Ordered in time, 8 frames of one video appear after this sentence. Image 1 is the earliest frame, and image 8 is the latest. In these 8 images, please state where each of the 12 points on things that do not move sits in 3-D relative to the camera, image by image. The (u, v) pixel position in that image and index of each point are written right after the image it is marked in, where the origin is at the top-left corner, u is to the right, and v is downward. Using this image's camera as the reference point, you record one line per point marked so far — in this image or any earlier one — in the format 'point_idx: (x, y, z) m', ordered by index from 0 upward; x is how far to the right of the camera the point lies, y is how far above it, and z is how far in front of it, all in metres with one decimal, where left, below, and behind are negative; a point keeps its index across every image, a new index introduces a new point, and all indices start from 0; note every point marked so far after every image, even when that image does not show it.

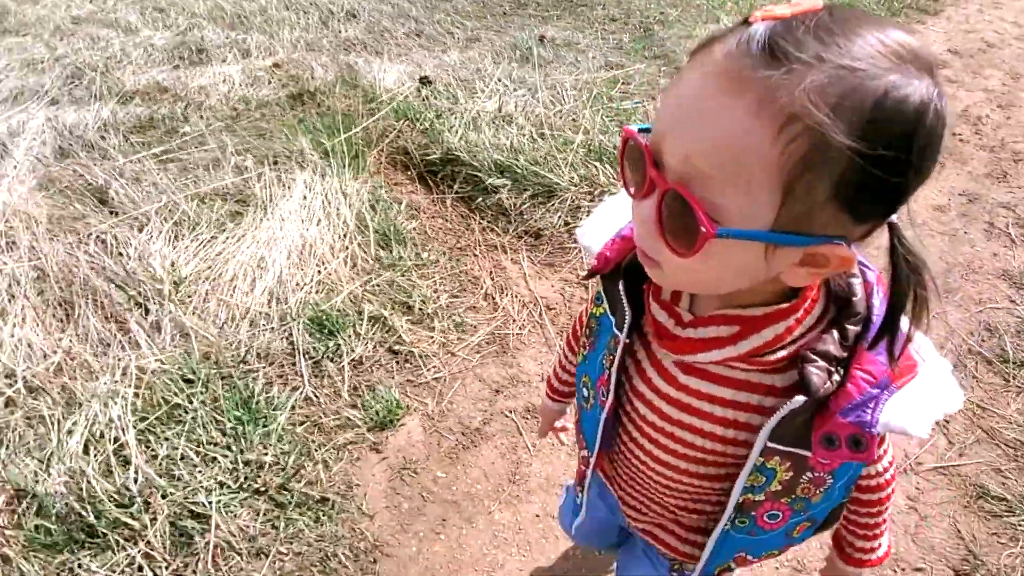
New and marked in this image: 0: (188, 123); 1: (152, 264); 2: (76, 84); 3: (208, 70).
0: (-2.2, +1.1, +4.2) m
1: (-1.5, +0.1, +2.7) m
2: (-3.4, +1.6, +4.9) m
3: (-2.6, +1.9, +5.3) m
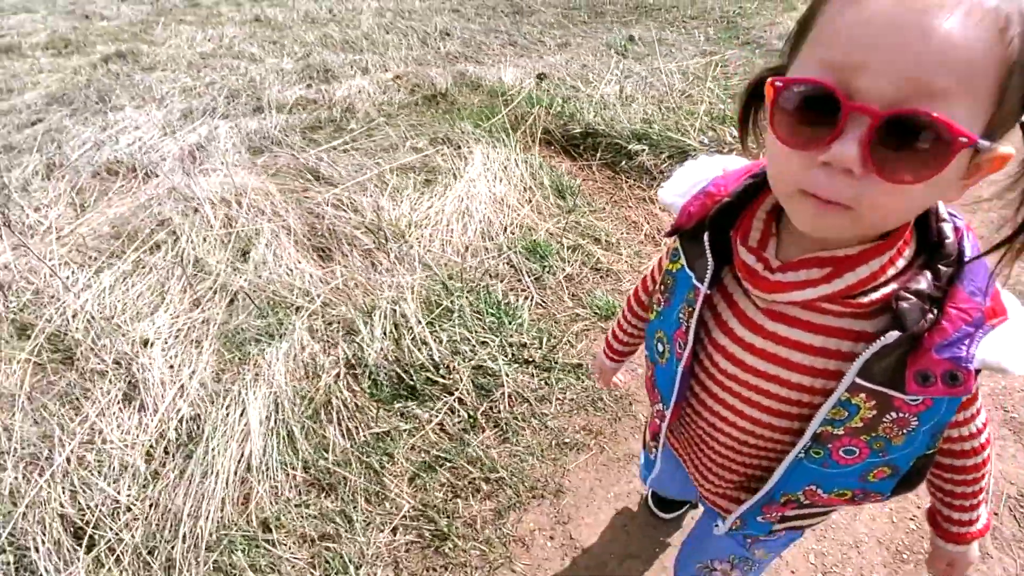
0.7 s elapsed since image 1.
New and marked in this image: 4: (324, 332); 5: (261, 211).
0: (-1.2, +1.3, +4.8) m
1: (-0.7, +0.4, +3.3) m
2: (-2.5, +1.7, +5.7) m
3: (-1.7, +2.0, +6.0) m
4: (-0.8, -0.2, +2.6) m
5: (-1.4, +0.4, +3.5) m
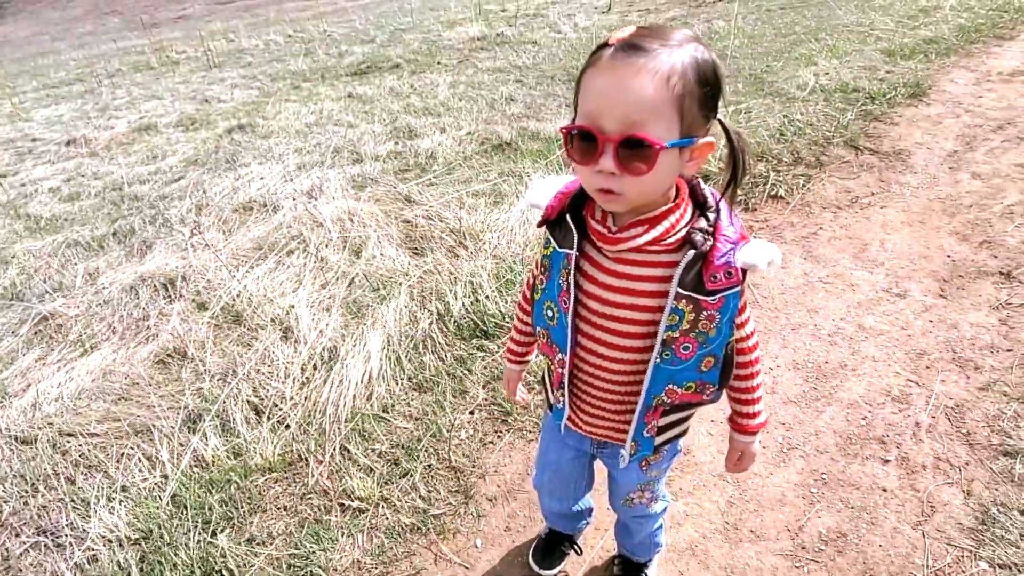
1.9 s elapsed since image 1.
0: (-0.8, +1.2, +6.0) m
1: (-0.3, +0.4, +4.3) m
2: (-1.9, +1.5, +6.9) m
3: (-1.0, +1.8, +7.3) m
4: (-0.5, 0.0, +3.5) m
5: (-1.0, +0.5, +4.6) m
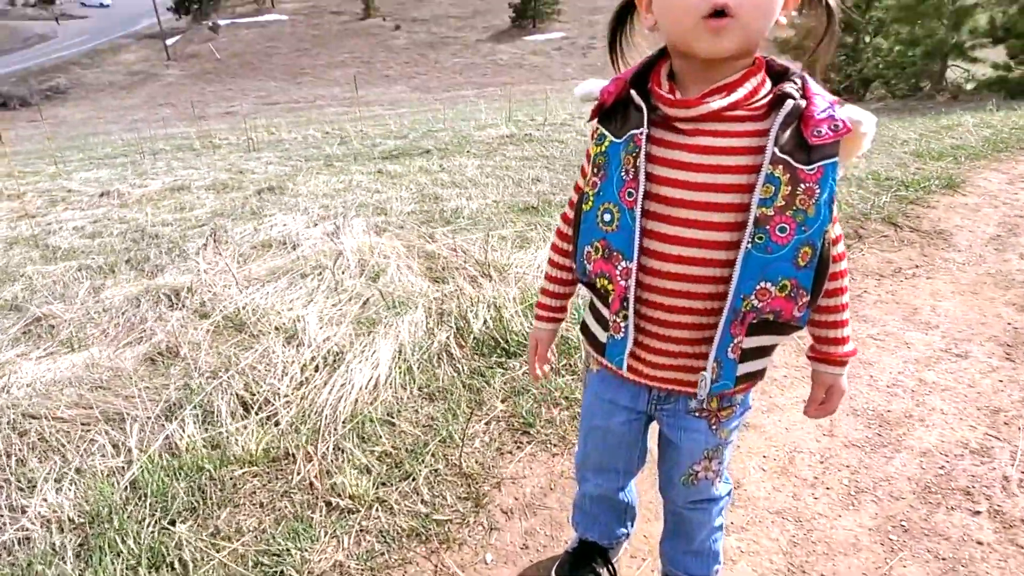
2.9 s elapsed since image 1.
0: (-0.5, +0.7, +5.9) m
1: (-0.1, +0.2, +4.1) m
2: (-1.6, +0.9, +6.9) m
3: (-0.7, +1.0, +7.3) m
4: (-0.4, -0.1, +3.3) m
5: (-0.9, +0.2, +4.4) m
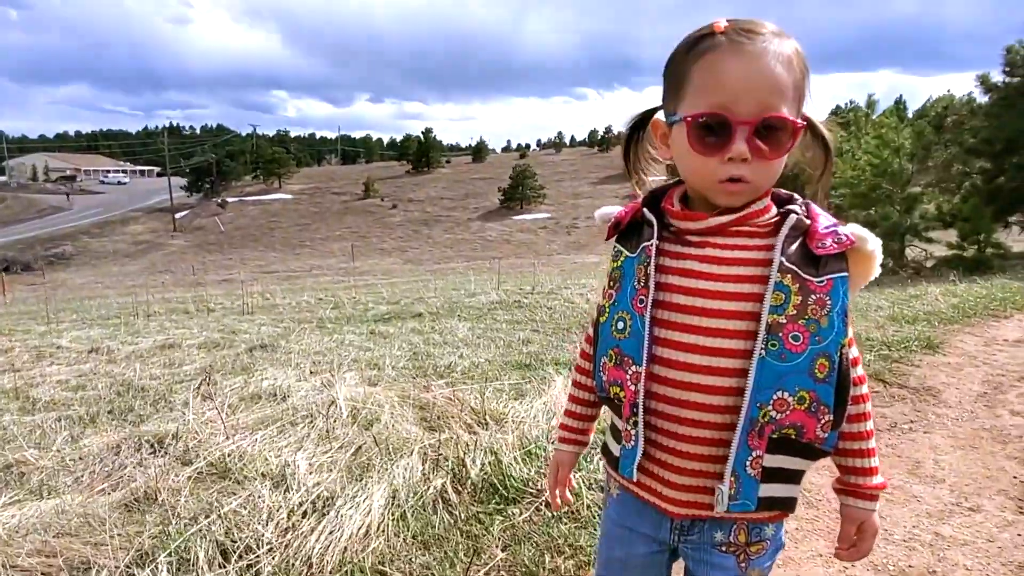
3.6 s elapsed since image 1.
0: (-0.6, -0.8, +5.9) m
1: (-0.2, -0.8, +4.0) m
2: (-1.7, -0.8, +6.9) m
3: (-0.8, -0.8, +7.3) m
4: (-0.4, -0.9, +3.2) m
5: (-0.9, -0.8, +4.3) m
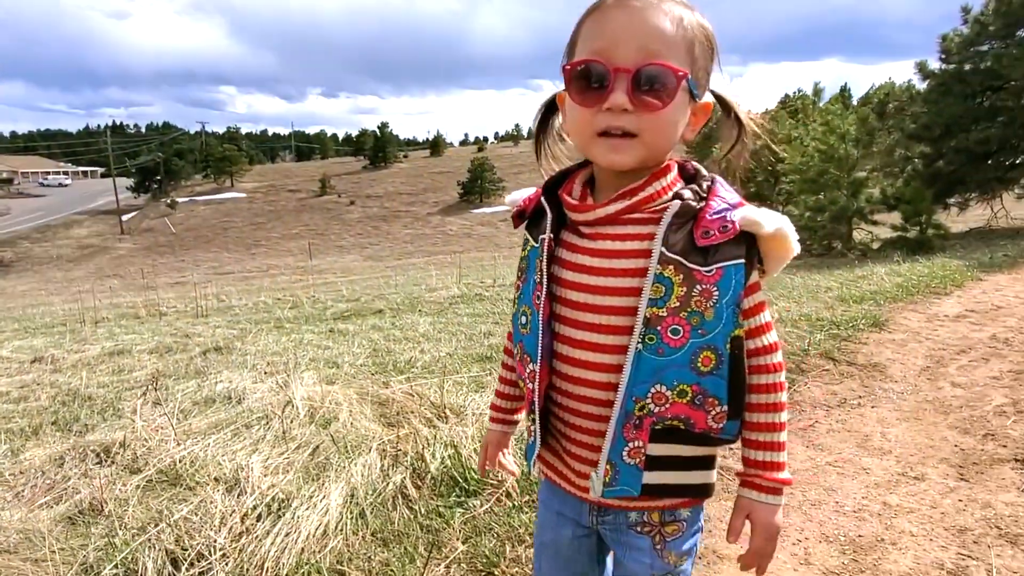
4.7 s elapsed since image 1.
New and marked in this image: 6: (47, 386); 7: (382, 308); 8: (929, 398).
0: (-0.9, -0.8, +5.8) m
1: (-0.4, -0.7, +4.0) m
2: (-2.1, -0.8, +6.8) m
3: (-1.3, -0.8, +7.3) m
4: (-0.6, -0.8, +3.1) m
5: (-1.2, -0.8, +4.3) m
6: (-5.6, -1.2, +7.6) m
7: (-2.5, -0.4, +11.9) m
8: (+3.0, -0.8, +4.4) m
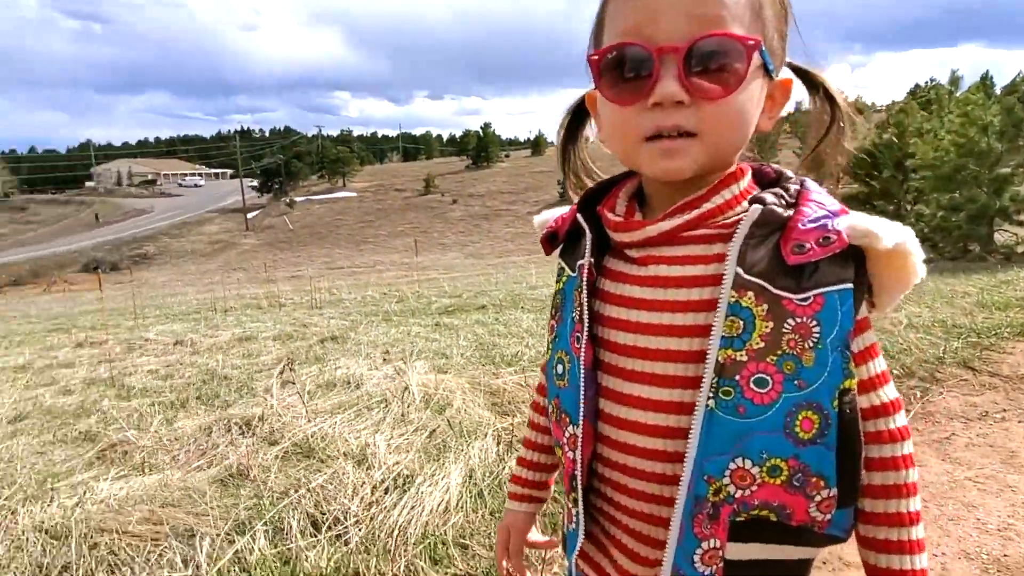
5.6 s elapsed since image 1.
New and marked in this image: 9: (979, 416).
0: (+0.1, -0.7, +6.0) m
1: (+0.3, -0.7, +4.1) m
2: (-1.0, -0.7, +7.1) m
3: (-0.1, -0.7, +7.4) m
4: (0.0, -0.8, +3.2) m
5: (-0.4, -0.7, +4.4) m
6: (-4.3, -1.0, +8.4) m
7: (-0.5, -0.3, +12.2) m
8: (+3.7, -0.8, +4.0) m
9: (+3.0, -0.8, +4.0) m
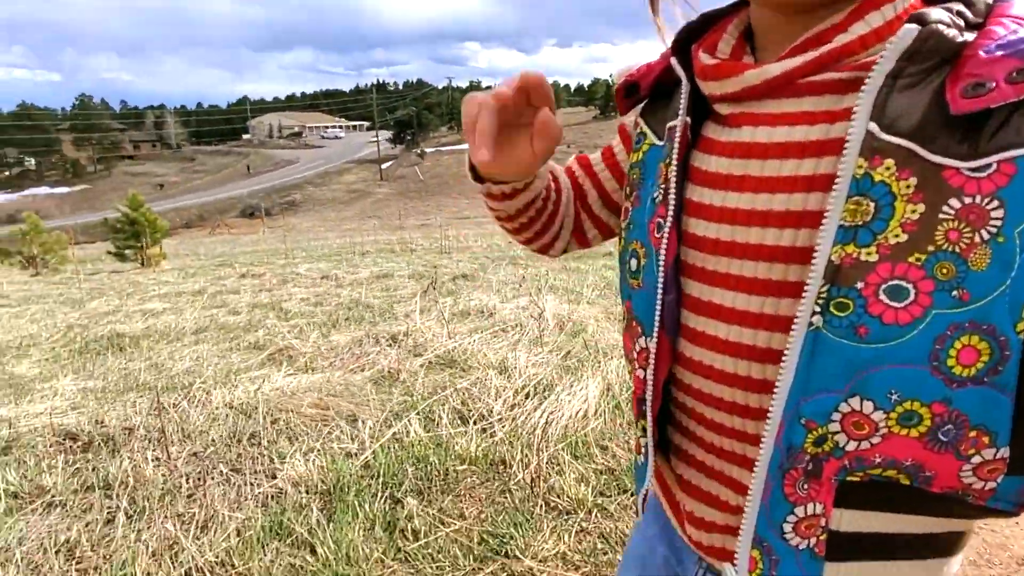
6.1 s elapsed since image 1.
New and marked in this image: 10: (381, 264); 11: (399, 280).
0: (+1.3, -0.1, +5.9) m
1: (+1.1, -0.2, +4.0) m
2: (+0.5, 0.0, +7.2) m
3: (+1.4, 0.0, +7.4) m
4: (+0.7, -0.4, +3.2) m
5: (+0.5, -0.2, +4.5) m
6: (-2.6, -0.1, +9.1) m
7: (+1.9, +0.7, +12.1) m
8: (+4.5, -0.5, +3.3) m
9: (+3.8, -0.5, +3.5) m
10: (-2.6, +0.5, +12.4) m
11: (-1.9, +0.1, +10.4) m
